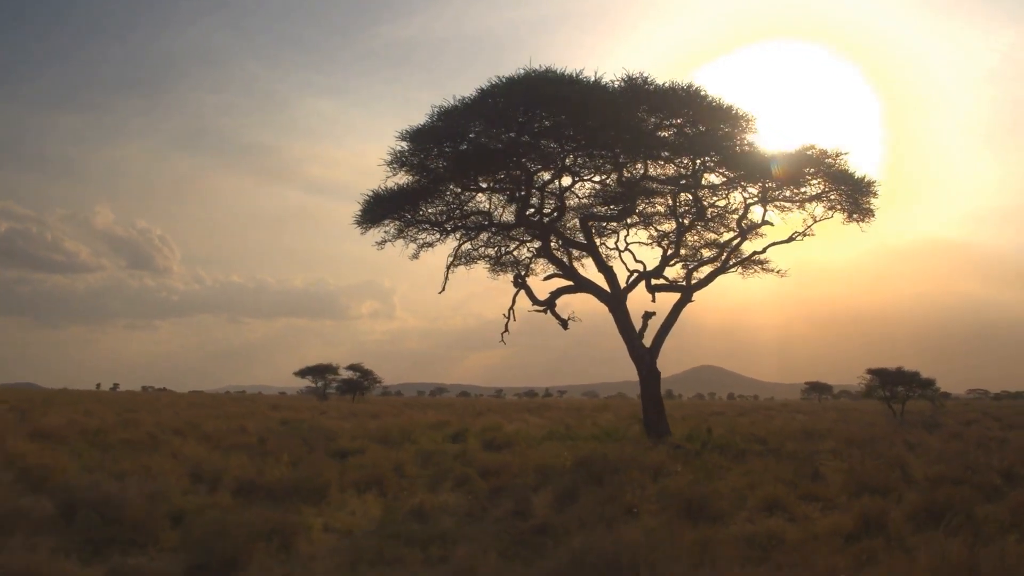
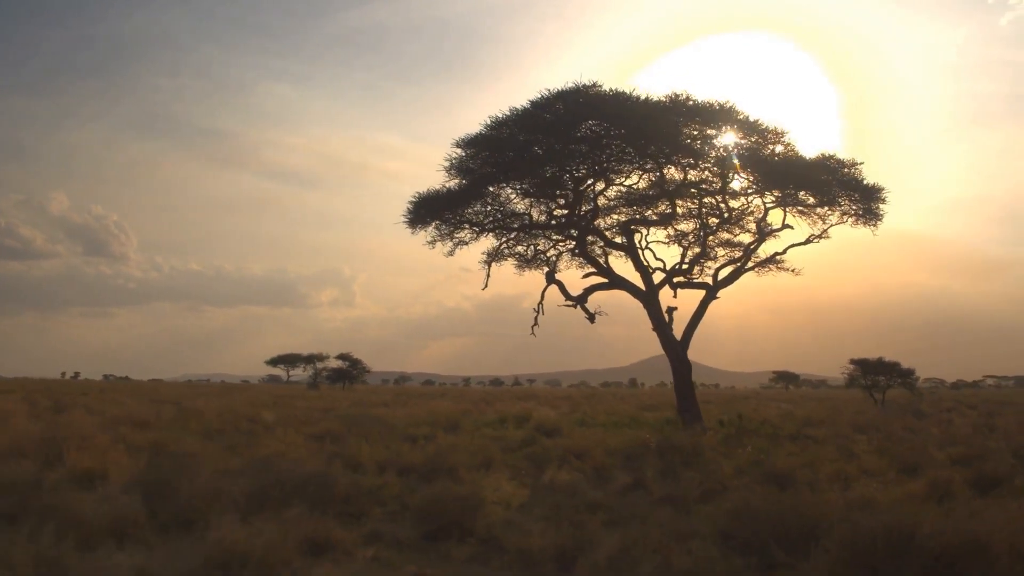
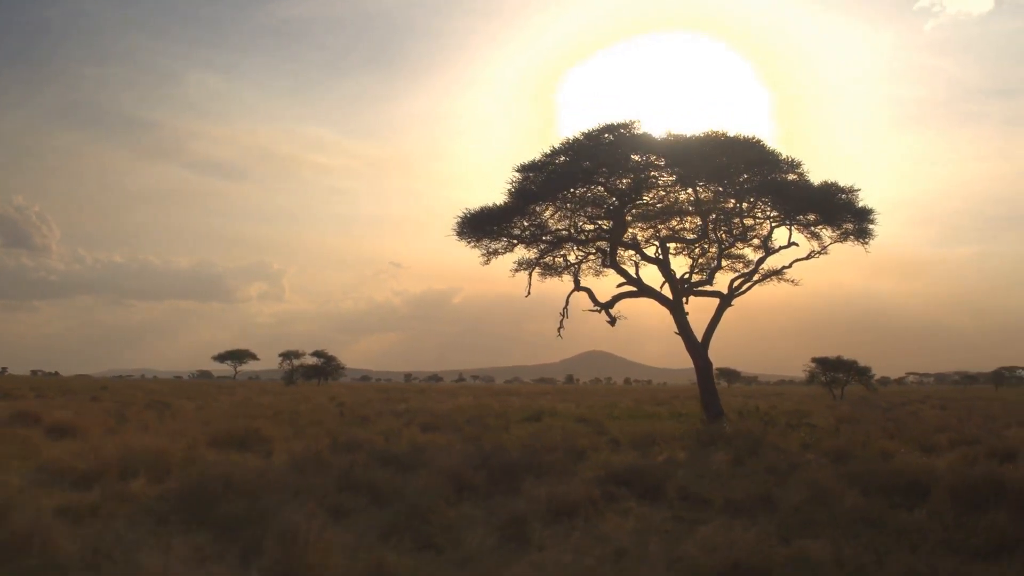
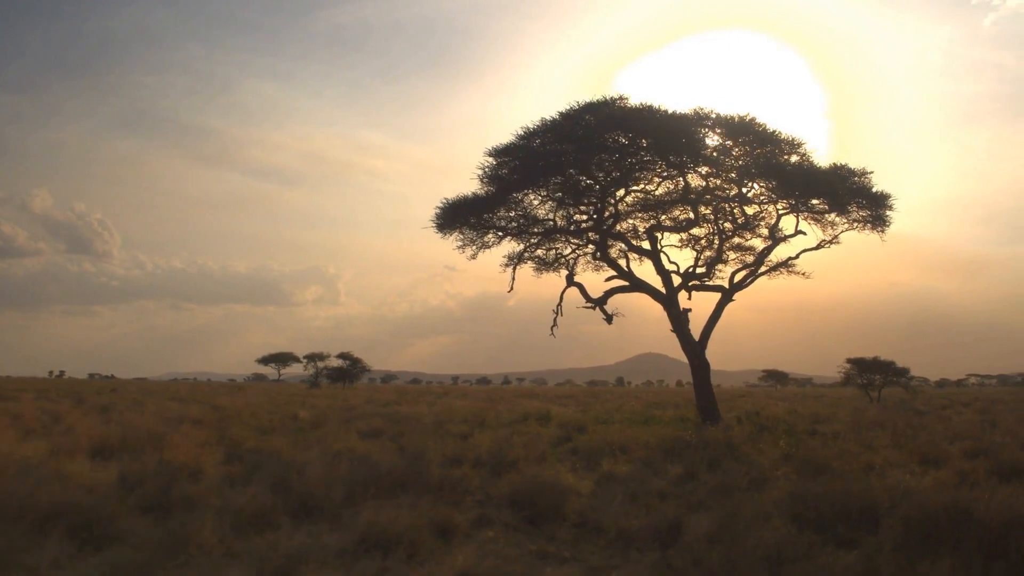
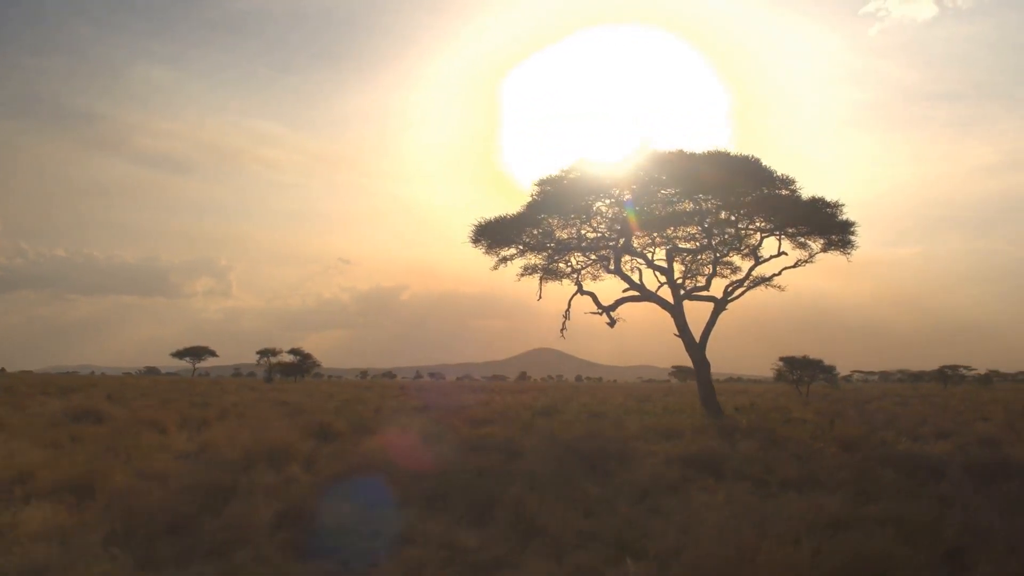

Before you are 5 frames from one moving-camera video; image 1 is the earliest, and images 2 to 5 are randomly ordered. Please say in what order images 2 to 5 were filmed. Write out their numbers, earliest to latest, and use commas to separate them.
2, 4, 3, 5
